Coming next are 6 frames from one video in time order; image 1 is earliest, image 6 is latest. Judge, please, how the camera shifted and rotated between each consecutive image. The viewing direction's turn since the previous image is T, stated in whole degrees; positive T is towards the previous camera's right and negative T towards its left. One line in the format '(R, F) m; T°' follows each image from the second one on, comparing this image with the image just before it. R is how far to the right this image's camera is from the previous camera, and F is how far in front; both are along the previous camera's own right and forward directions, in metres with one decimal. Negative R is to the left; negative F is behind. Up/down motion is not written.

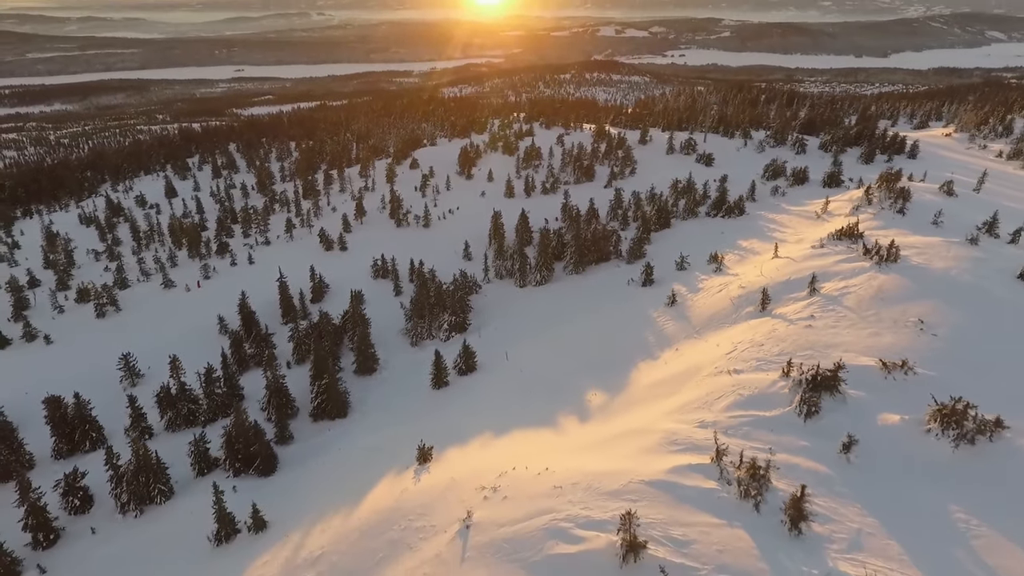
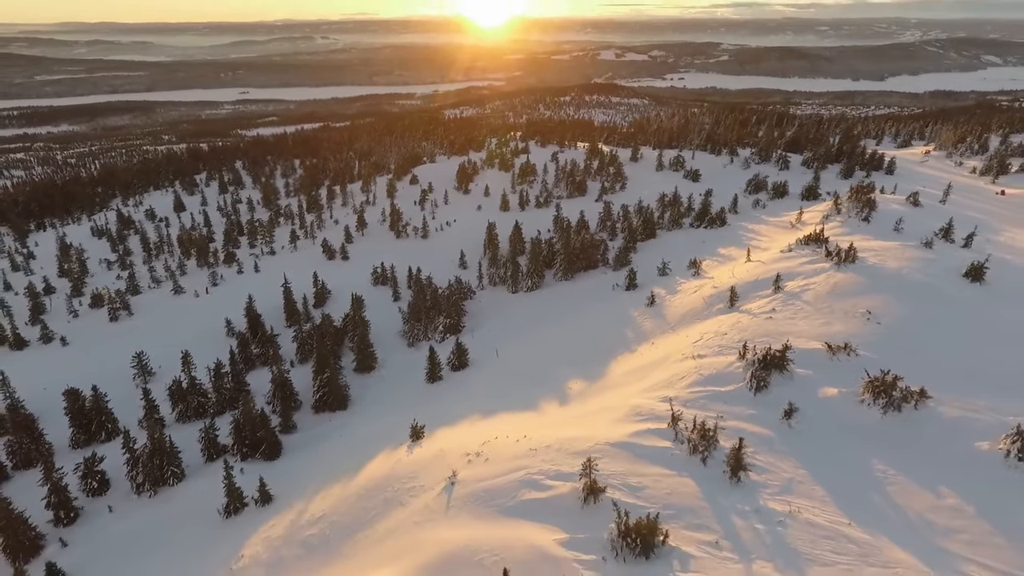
(+0.4, -1.3) m; 0°
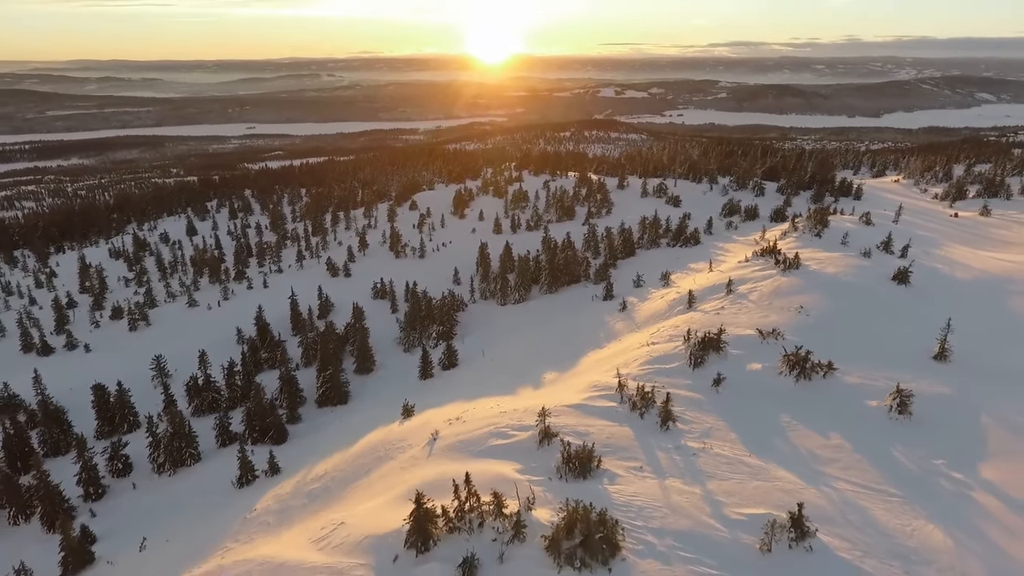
(+0.6, -2.1) m; 0°
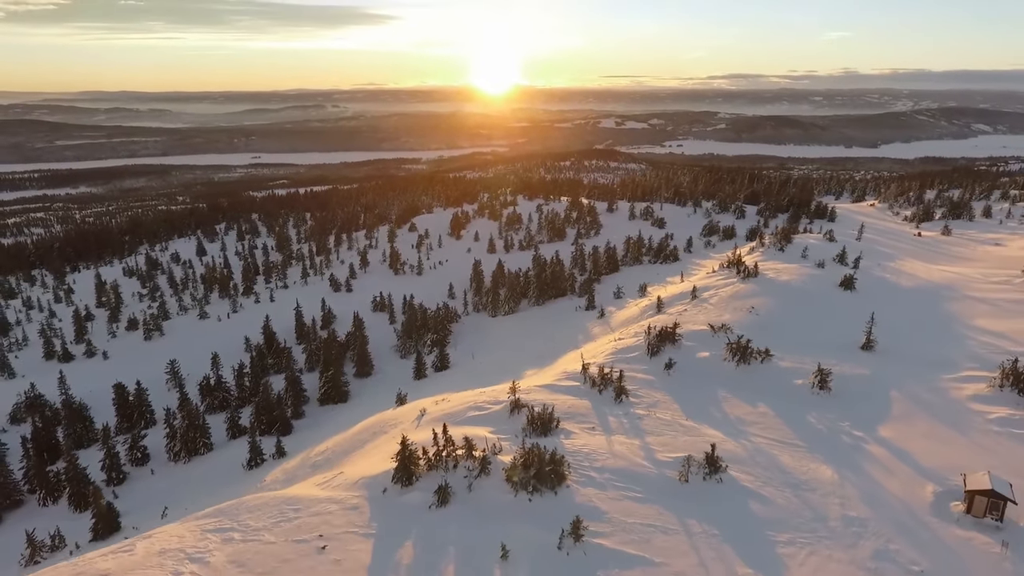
(+0.6, -1.9) m; 0°
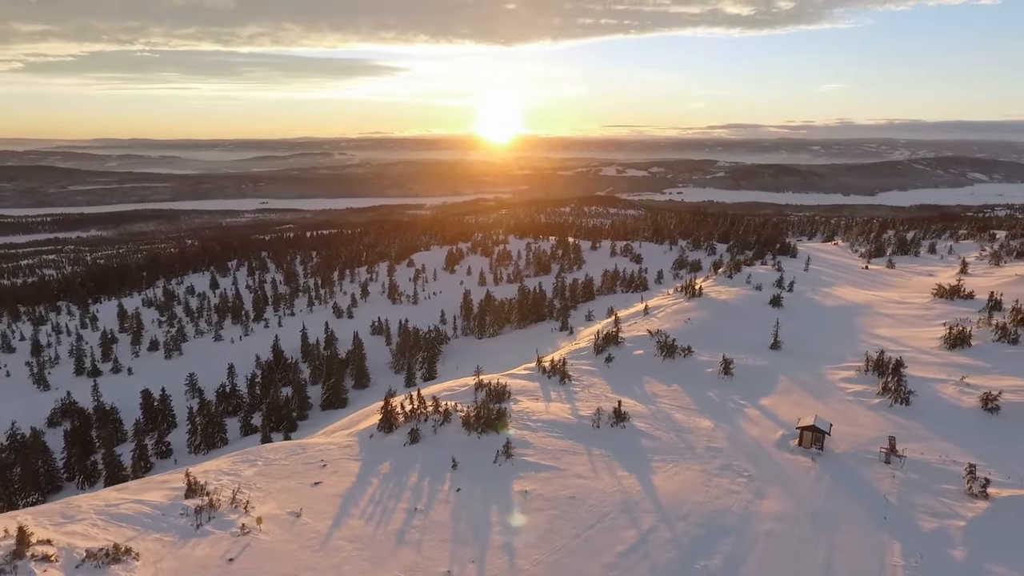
(+1.1, -3.3) m; 0°
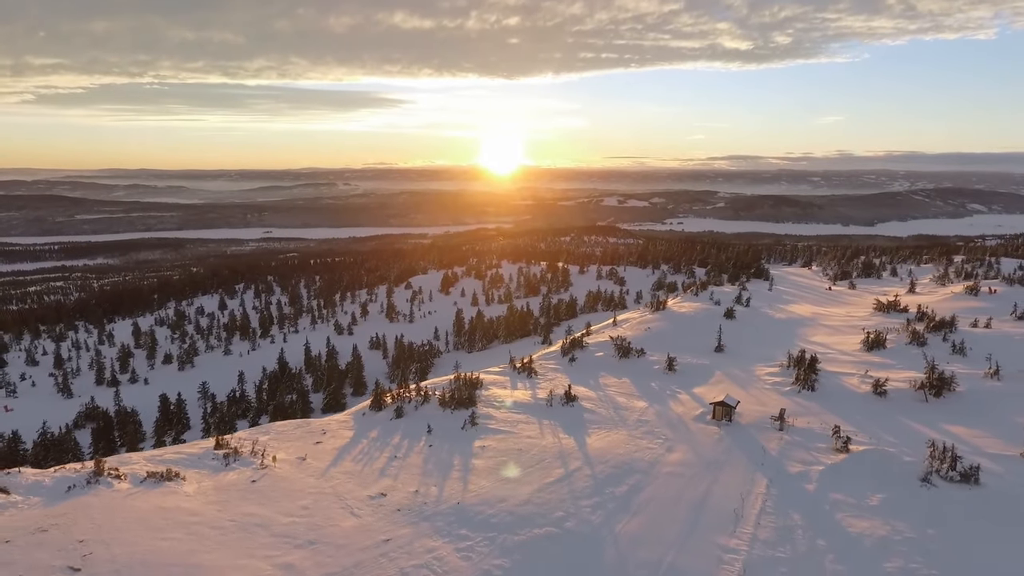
(+0.9, -2.7) m; 0°
